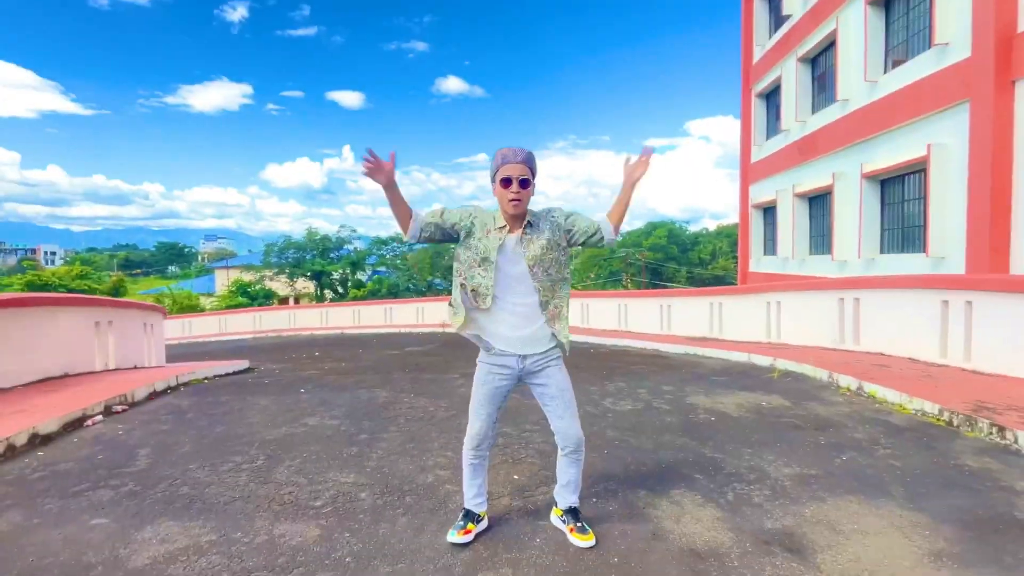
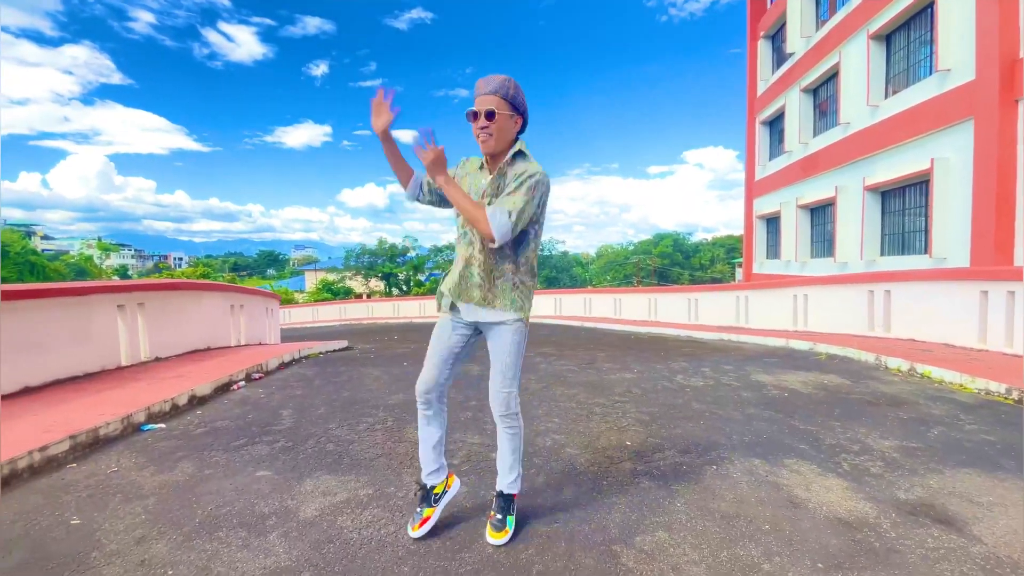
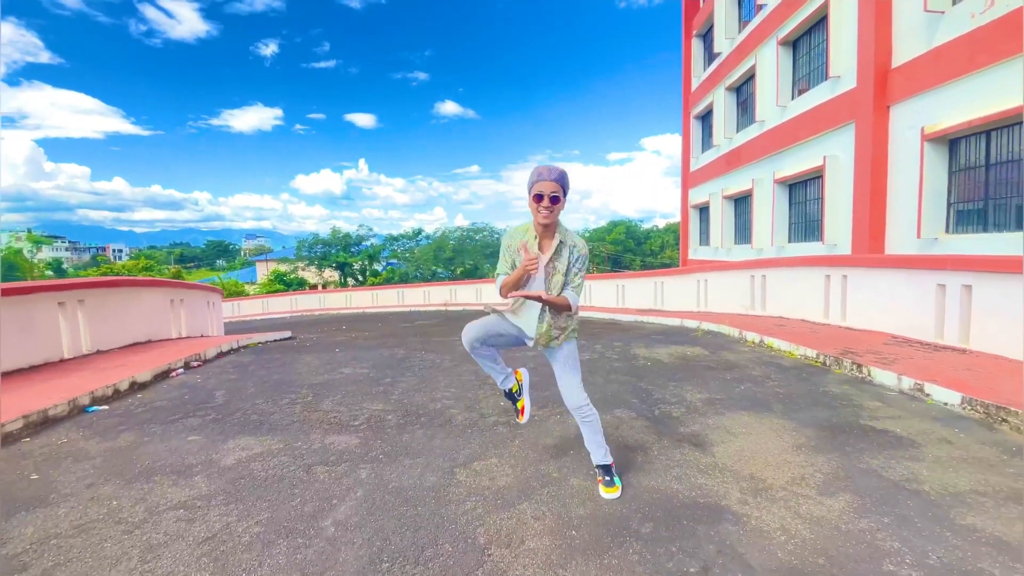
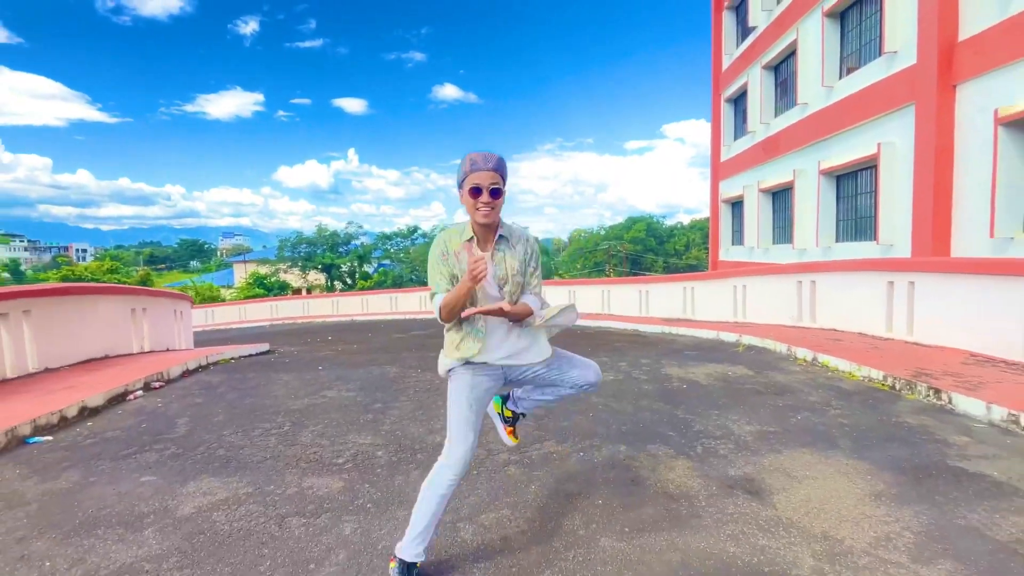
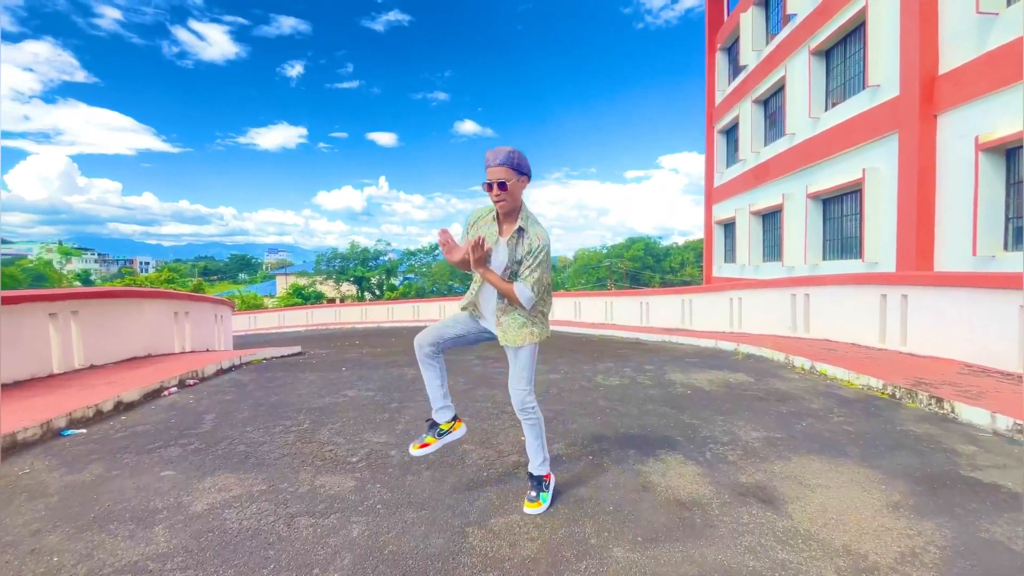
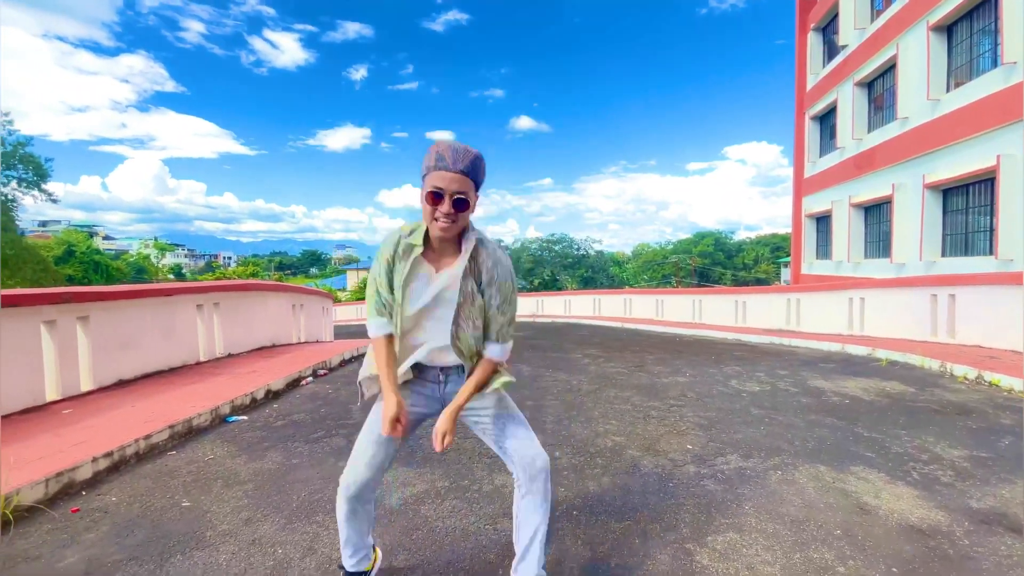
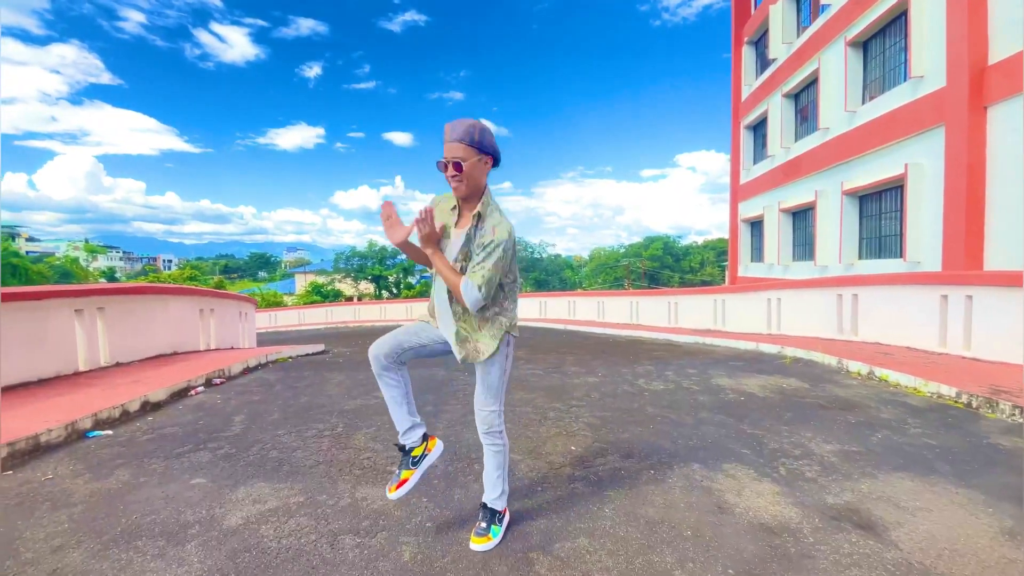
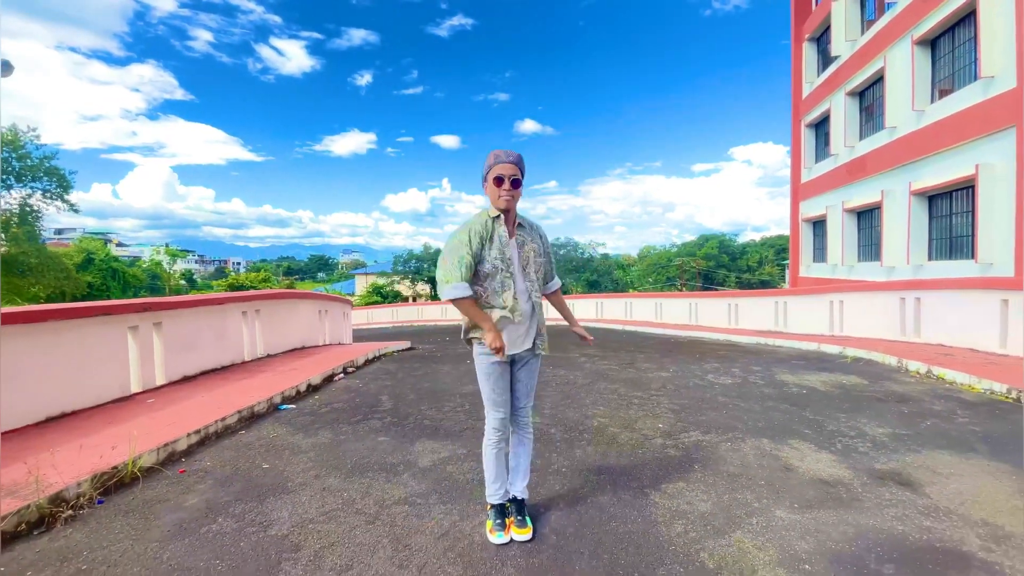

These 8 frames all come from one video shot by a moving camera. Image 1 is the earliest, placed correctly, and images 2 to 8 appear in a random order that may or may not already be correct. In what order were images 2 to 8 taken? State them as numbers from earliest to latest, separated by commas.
4, 3, 5, 7, 2, 6, 8
